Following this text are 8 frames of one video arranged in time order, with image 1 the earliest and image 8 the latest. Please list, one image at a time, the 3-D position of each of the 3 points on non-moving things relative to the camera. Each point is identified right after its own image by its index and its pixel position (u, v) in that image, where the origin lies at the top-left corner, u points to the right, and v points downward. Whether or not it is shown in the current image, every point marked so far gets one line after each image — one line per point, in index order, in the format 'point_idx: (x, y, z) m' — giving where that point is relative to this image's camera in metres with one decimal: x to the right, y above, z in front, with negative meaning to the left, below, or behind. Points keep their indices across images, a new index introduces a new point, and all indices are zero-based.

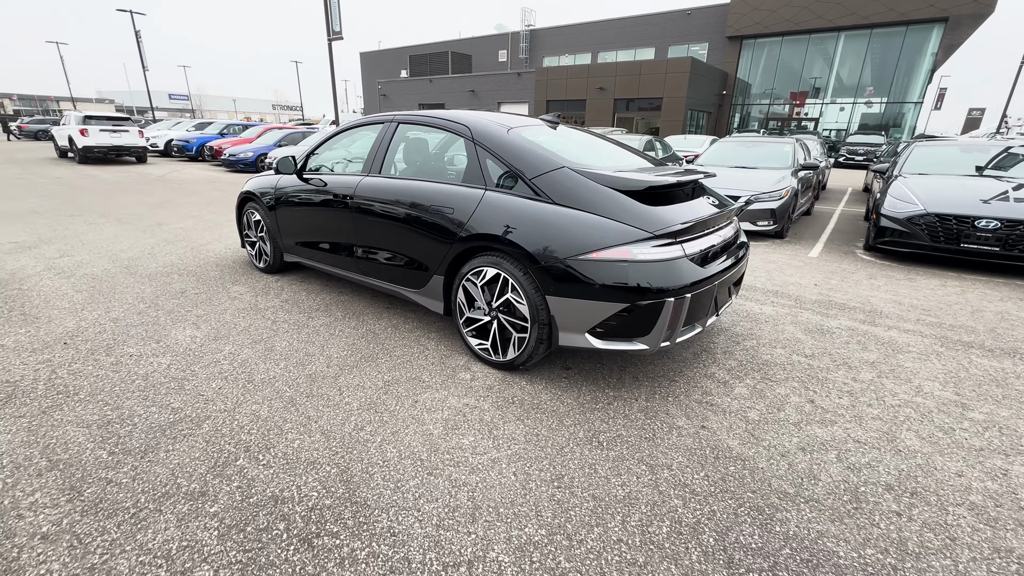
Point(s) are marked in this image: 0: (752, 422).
0: (+1.2, -0.7, +2.3) m
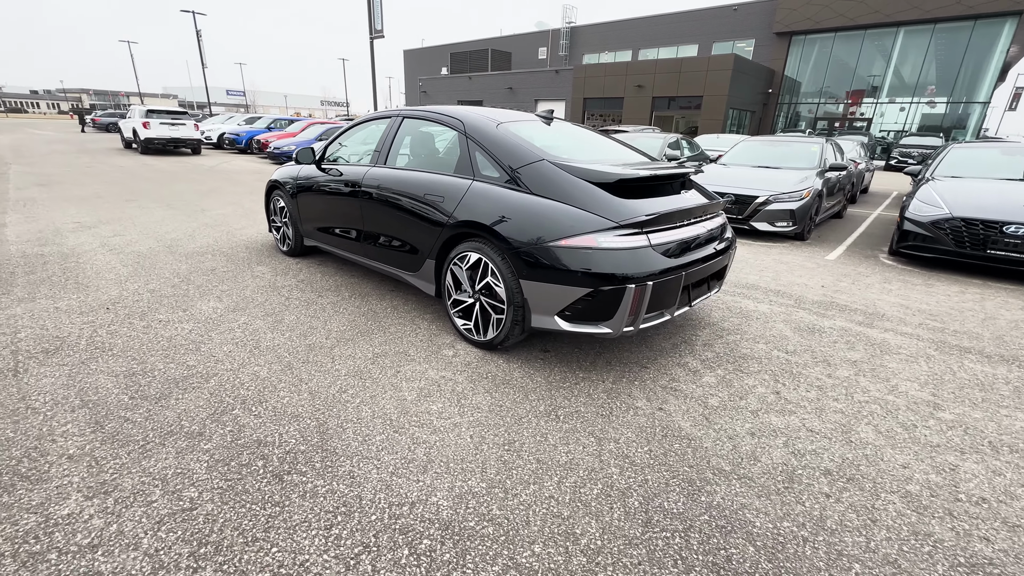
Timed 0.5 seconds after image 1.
0: (+1.1, -0.7, +2.4) m
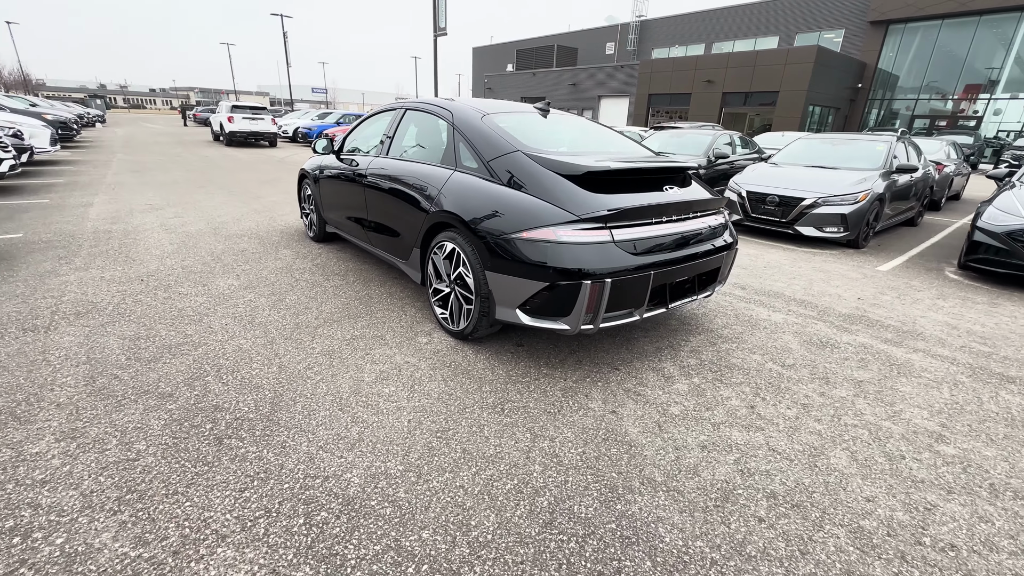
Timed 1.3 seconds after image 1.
0: (+0.8, -0.7, +2.3) m
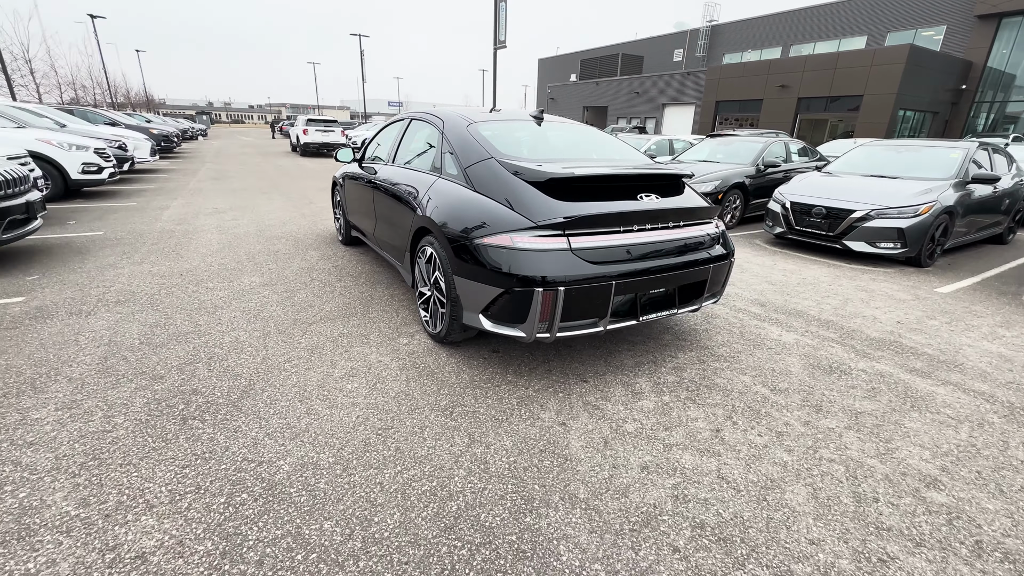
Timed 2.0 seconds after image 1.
0: (+0.5, -0.7, +2.2) m
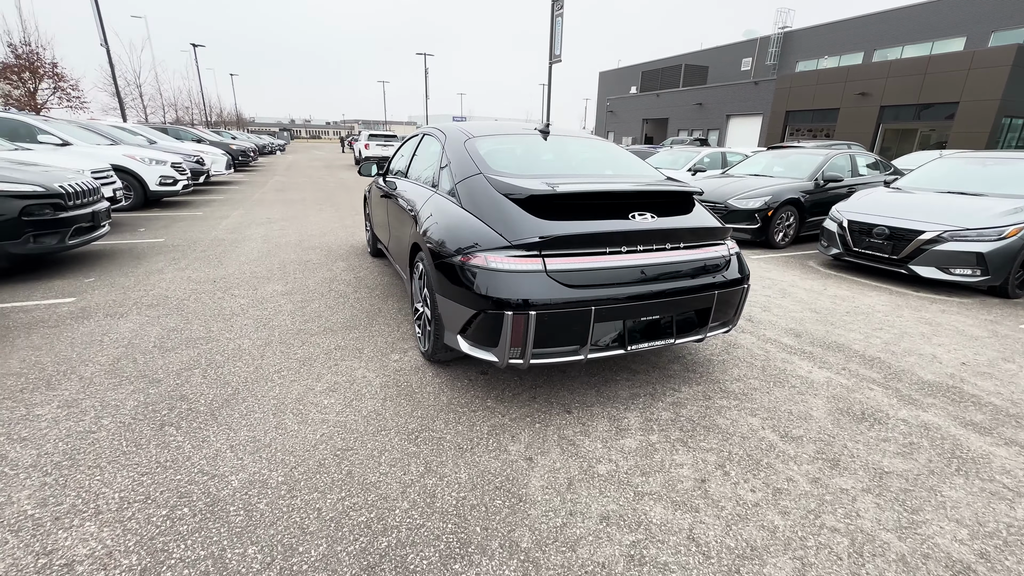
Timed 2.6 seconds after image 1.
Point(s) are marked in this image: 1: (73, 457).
0: (+0.3, -0.8, +2.0) m
1: (-2.0, -0.8, +2.0) m
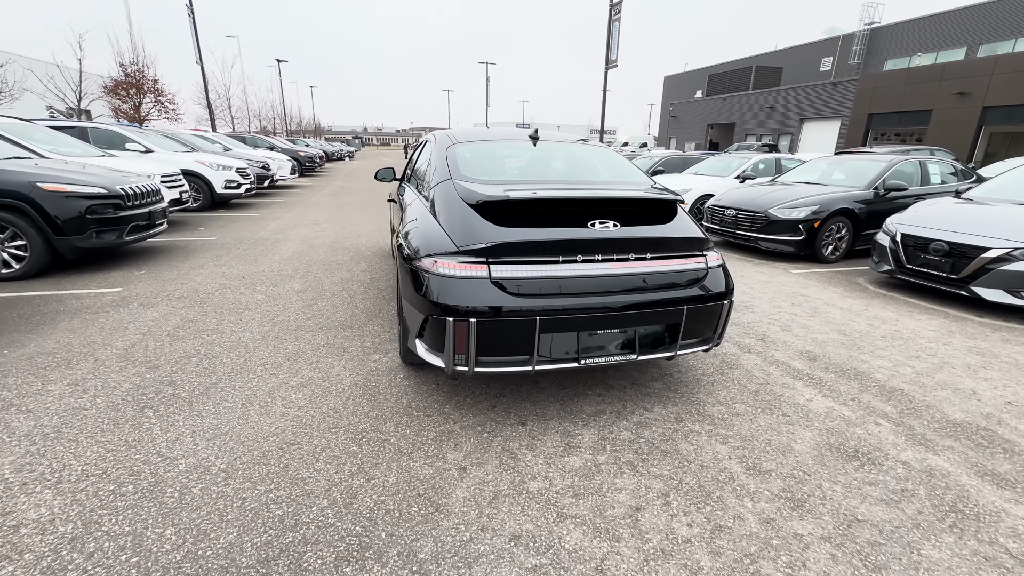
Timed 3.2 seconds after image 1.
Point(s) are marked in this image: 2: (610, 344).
0: (0.0, -0.9, +1.9) m
1: (-2.3, -0.7, +2.3) m
2: (+0.5, -0.3, +2.3) m
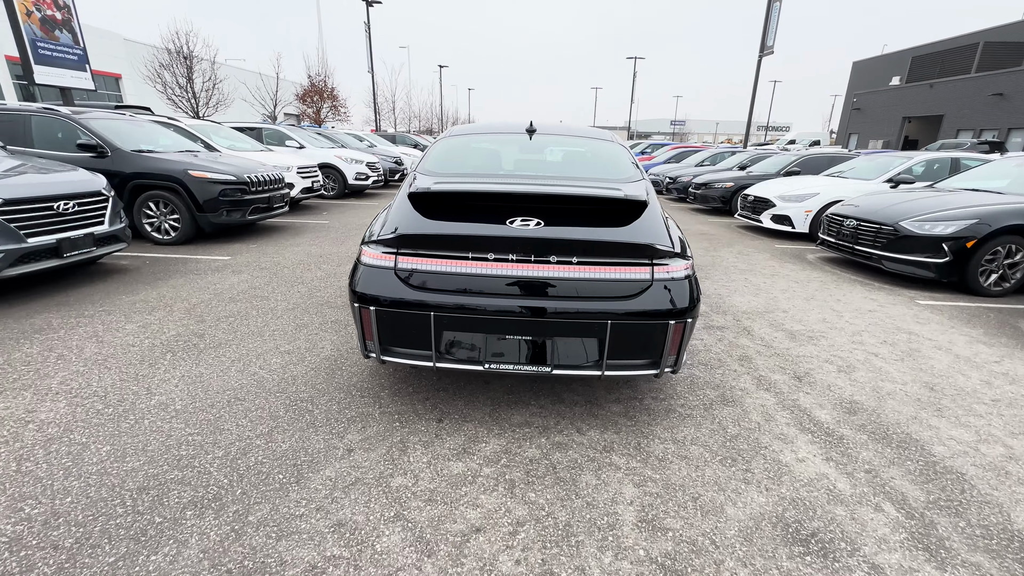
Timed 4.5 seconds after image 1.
0: (-0.6, -0.8, +1.9) m
1: (-2.6, -0.5, +2.9) m
2: (+0.1, -0.3, +2.2) m
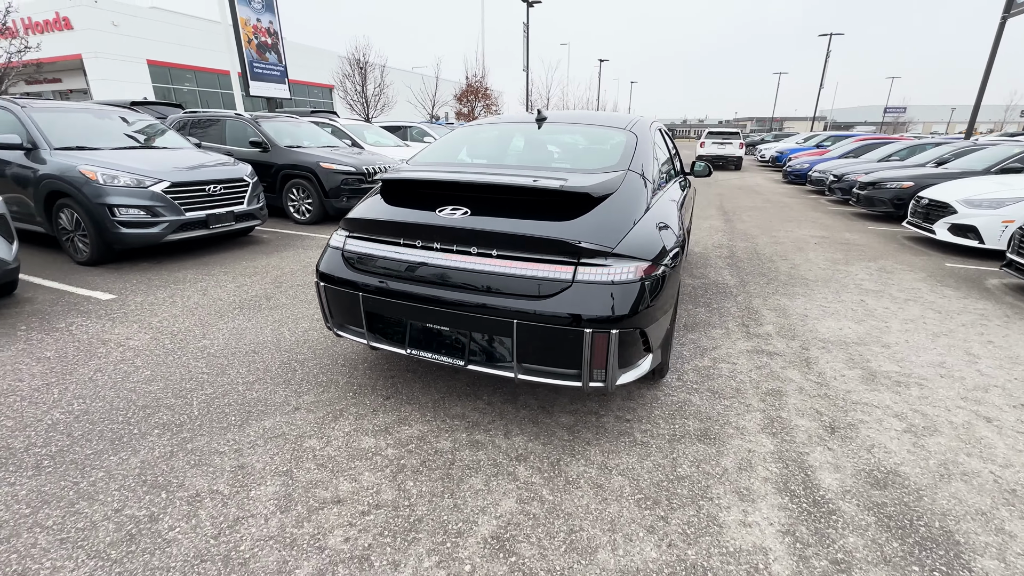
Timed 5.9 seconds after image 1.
0: (-1.0, -0.7, +2.1) m
1: (-2.6, -0.2, +3.7) m
2: (-0.3, -0.3, +2.1) m
